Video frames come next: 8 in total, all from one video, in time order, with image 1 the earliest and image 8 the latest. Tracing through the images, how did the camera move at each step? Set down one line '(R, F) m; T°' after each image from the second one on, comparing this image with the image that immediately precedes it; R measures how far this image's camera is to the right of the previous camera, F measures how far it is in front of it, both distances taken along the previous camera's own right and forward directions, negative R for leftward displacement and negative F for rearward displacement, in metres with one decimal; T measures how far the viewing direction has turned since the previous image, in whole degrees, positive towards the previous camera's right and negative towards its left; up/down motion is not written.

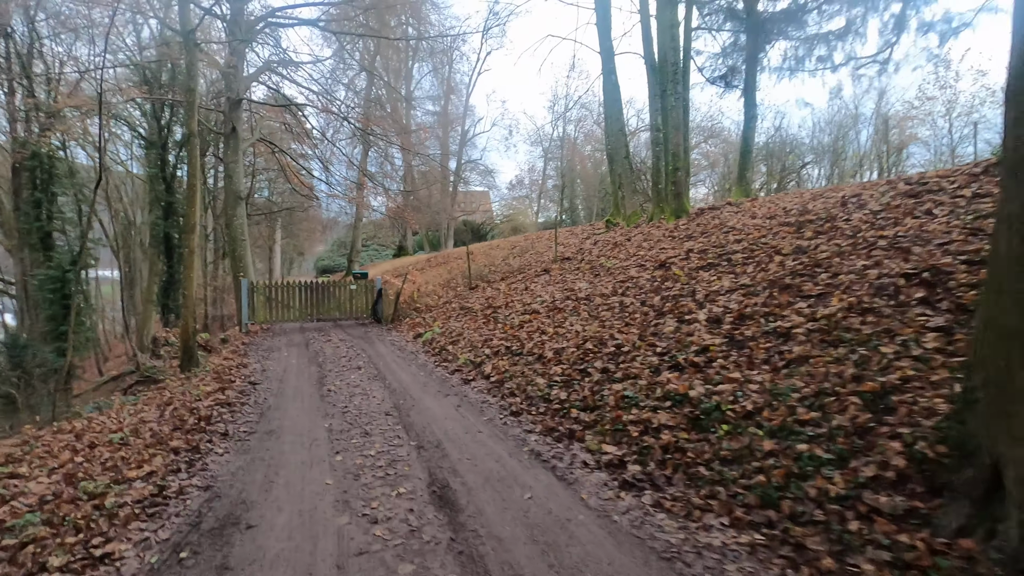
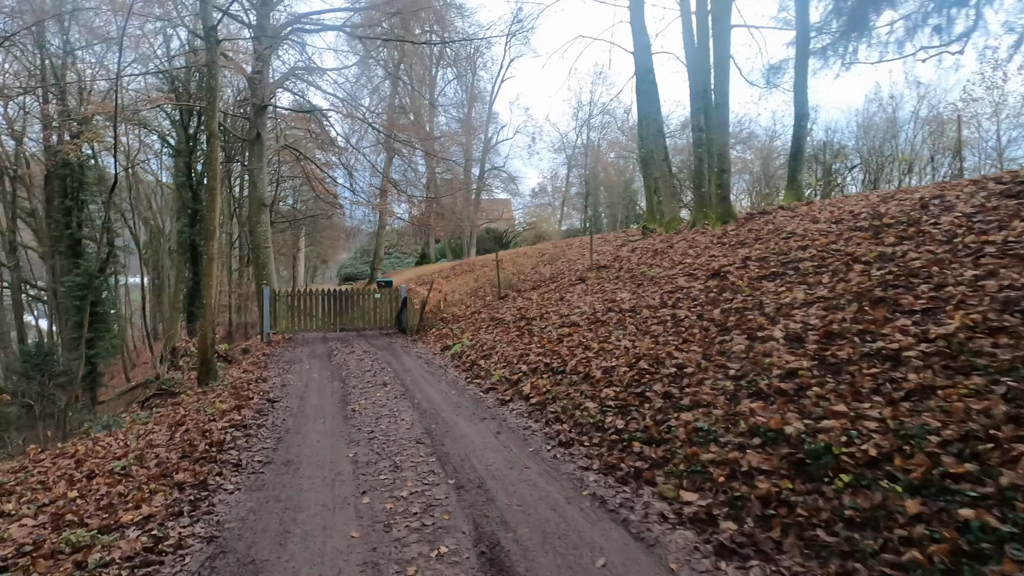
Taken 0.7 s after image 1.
(-0.3, +0.9) m; -2°
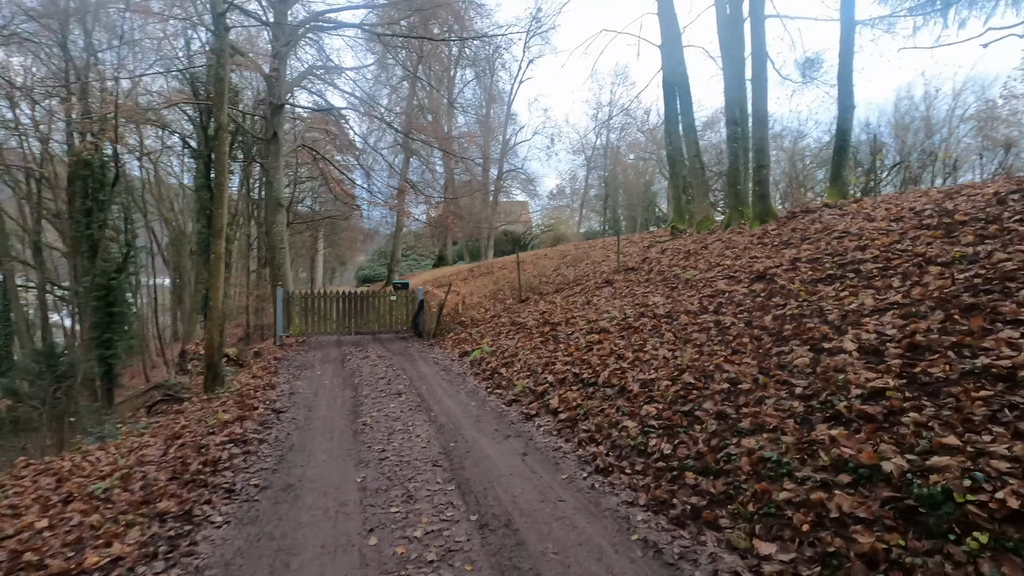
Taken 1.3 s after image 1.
(-0.1, +0.8) m; -2°
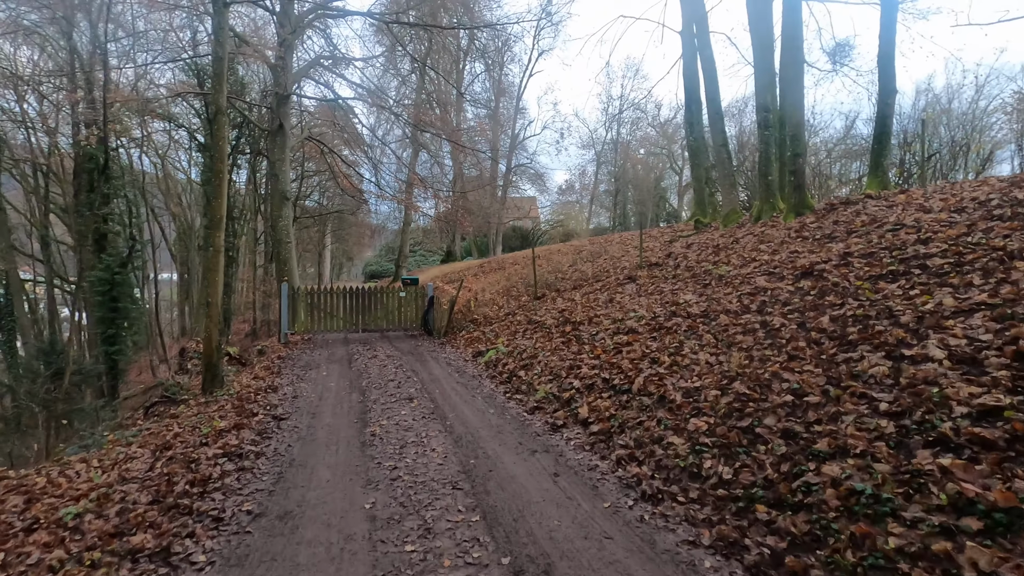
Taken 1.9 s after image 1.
(-0.2, +0.8) m; -1°
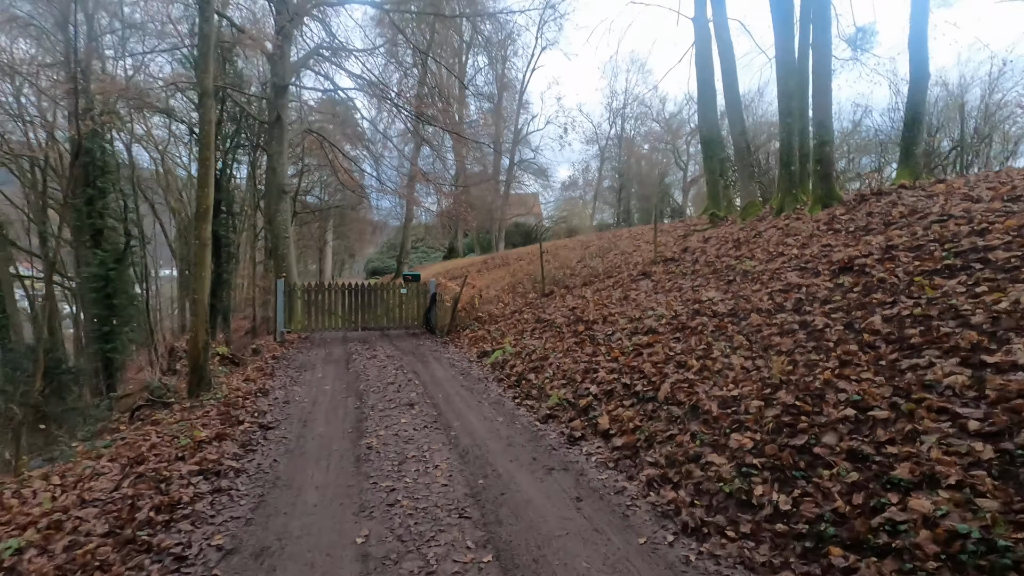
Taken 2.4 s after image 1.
(-0.1, +0.7) m; 0°
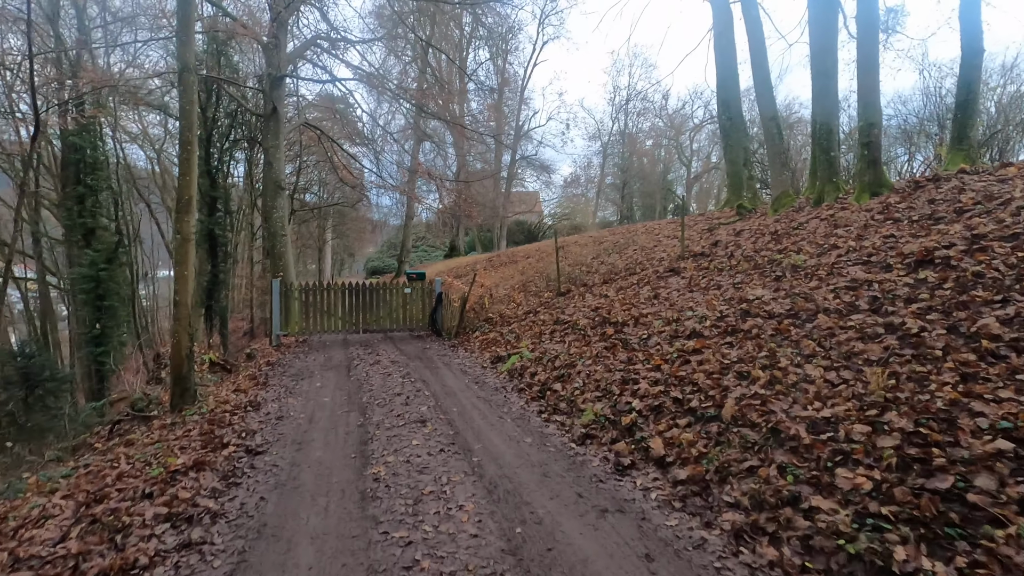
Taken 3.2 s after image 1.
(-0.3, +1.0) m; 0°
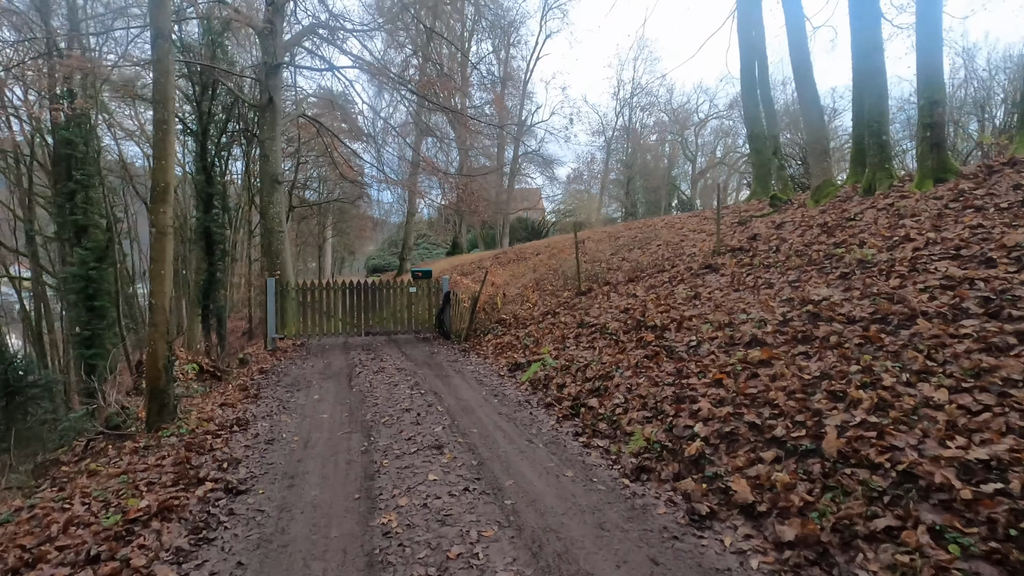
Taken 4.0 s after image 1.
(-0.3, +1.1) m; 0°
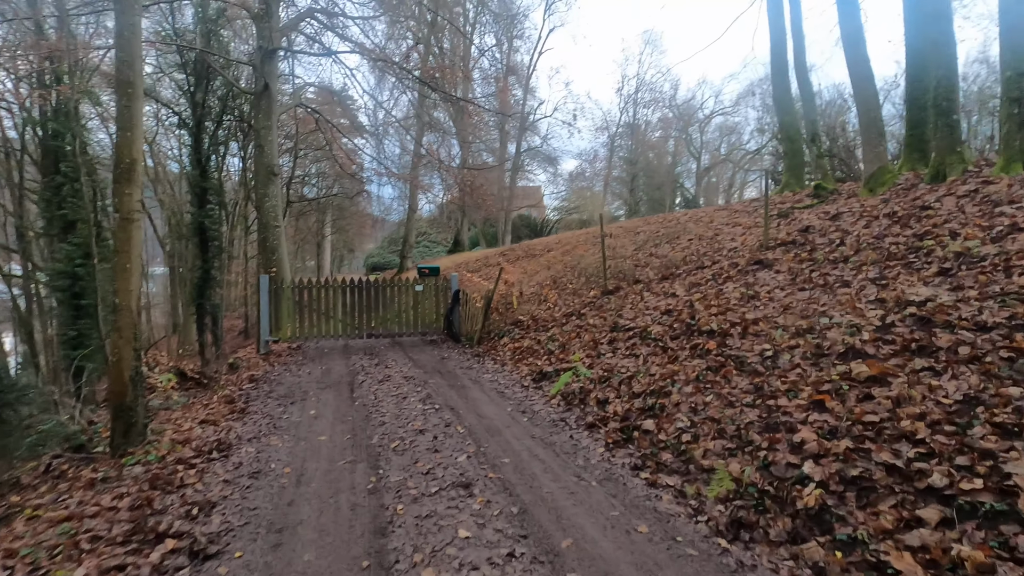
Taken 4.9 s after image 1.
(-0.4, +1.2) m; 0°
